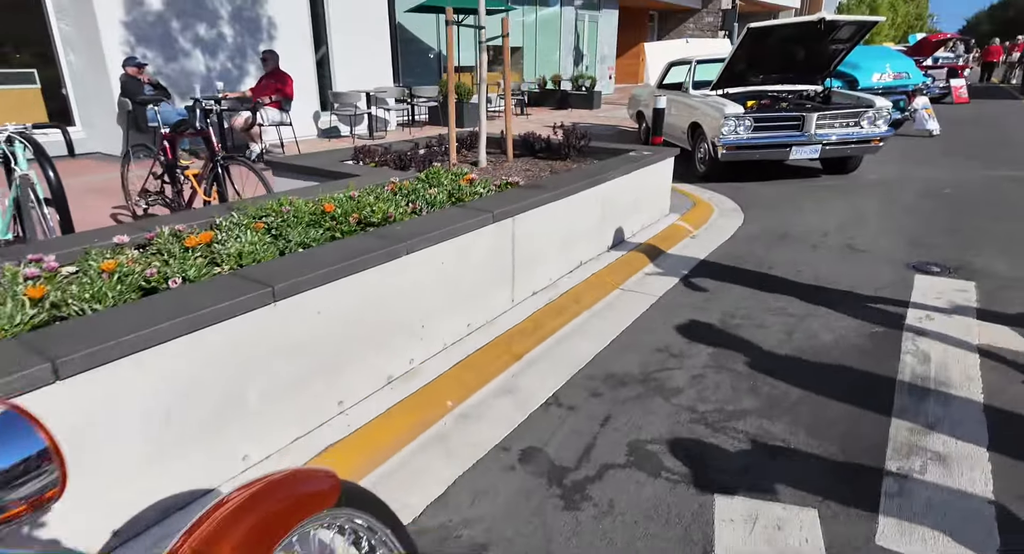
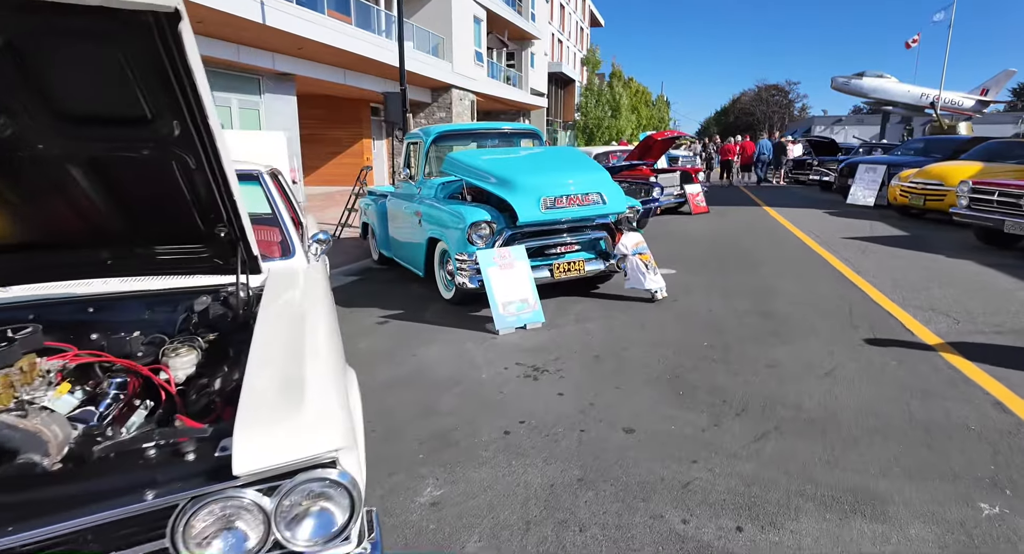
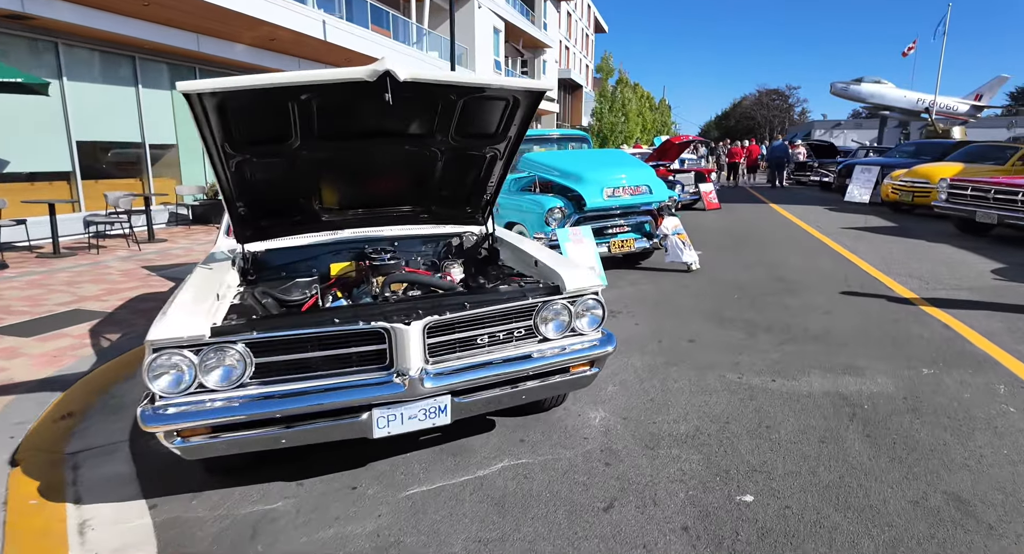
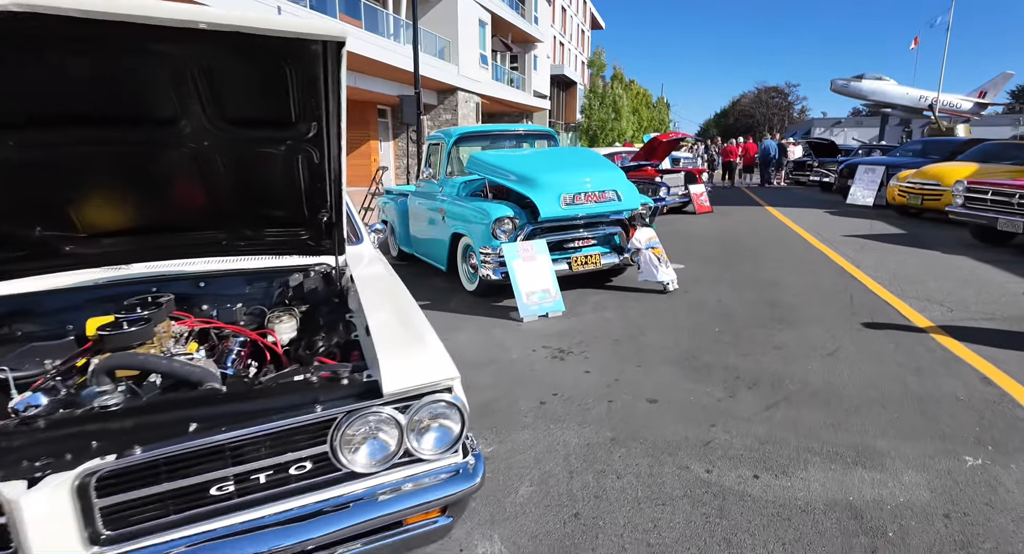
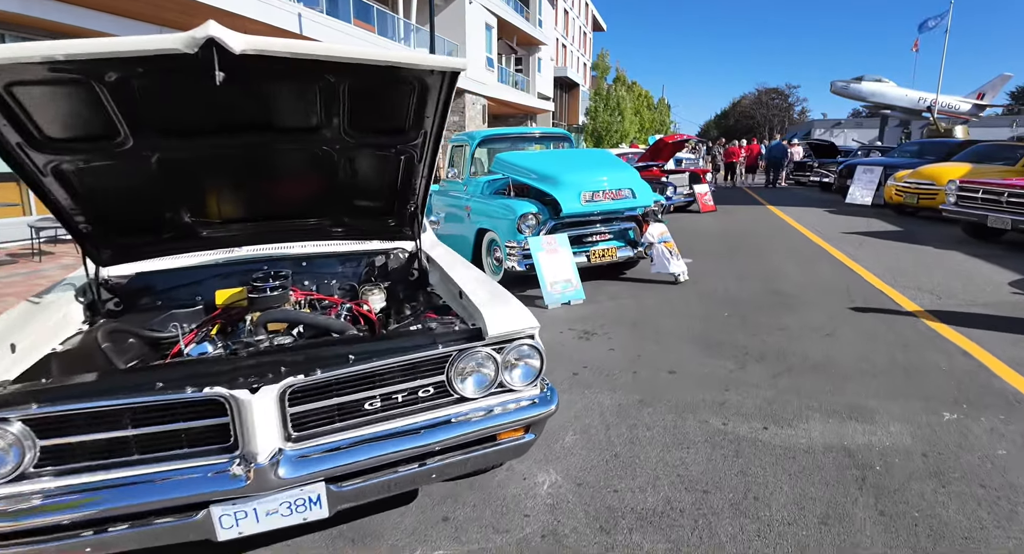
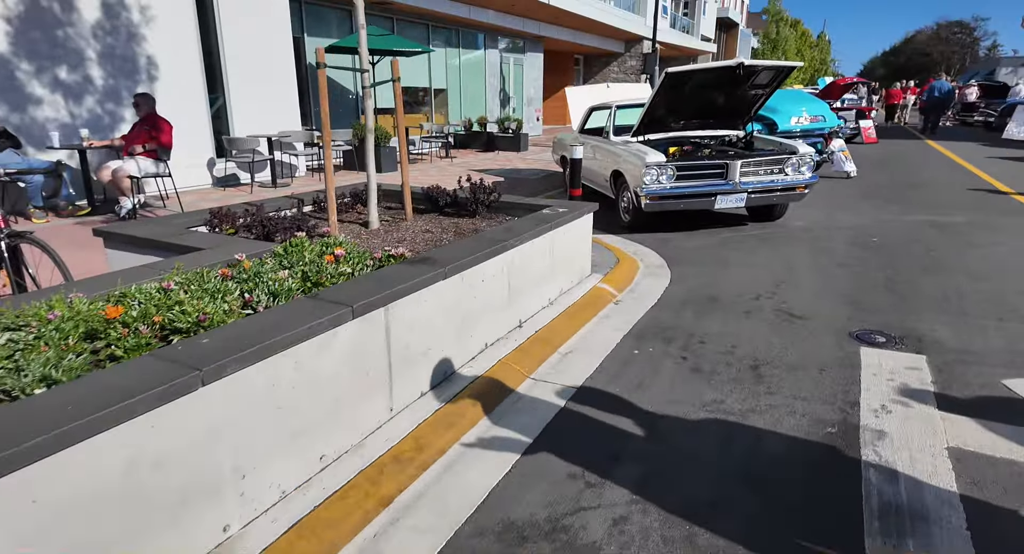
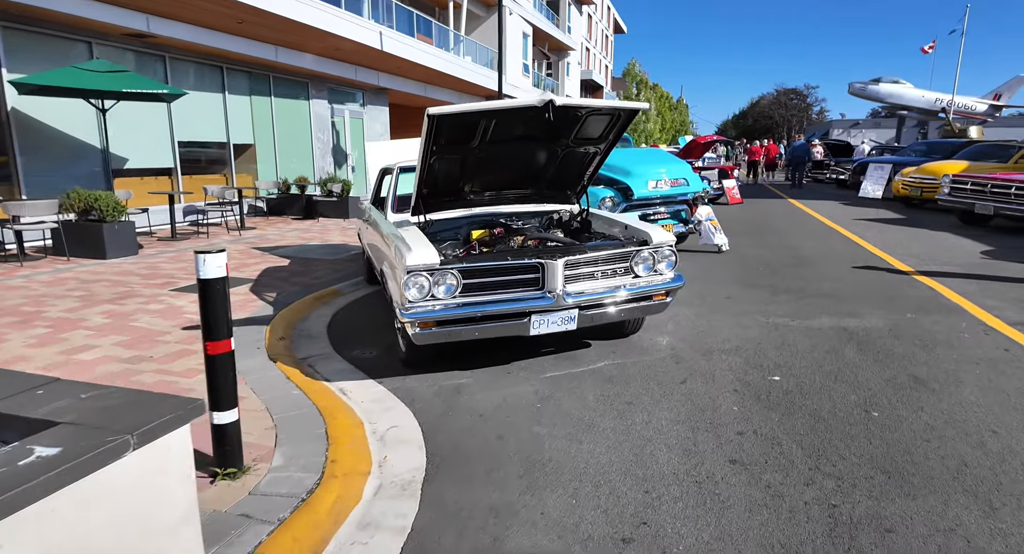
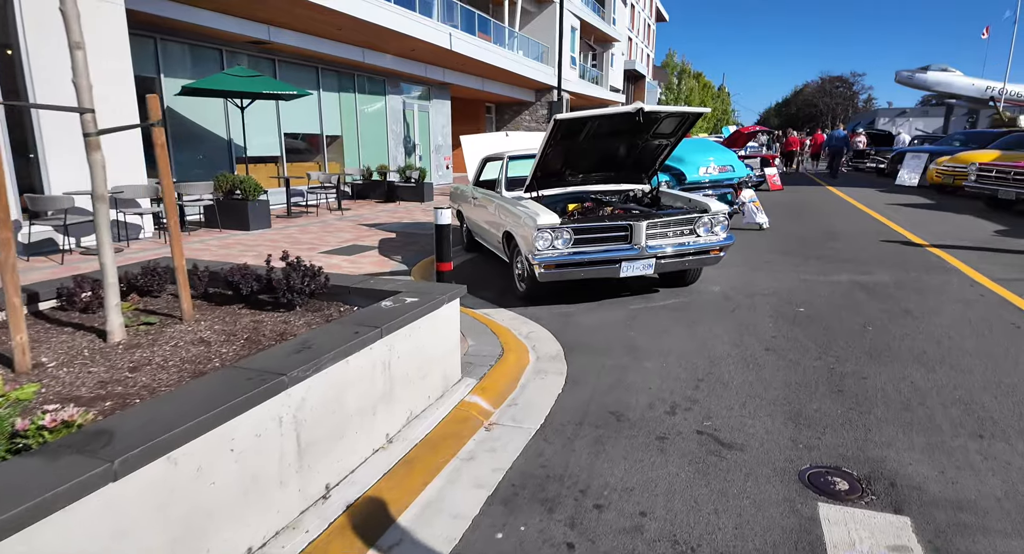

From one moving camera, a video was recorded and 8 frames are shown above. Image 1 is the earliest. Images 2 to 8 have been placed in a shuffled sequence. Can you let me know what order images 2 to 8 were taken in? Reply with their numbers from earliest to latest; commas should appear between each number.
6, 8, 7, 3, 5, 4, 2
